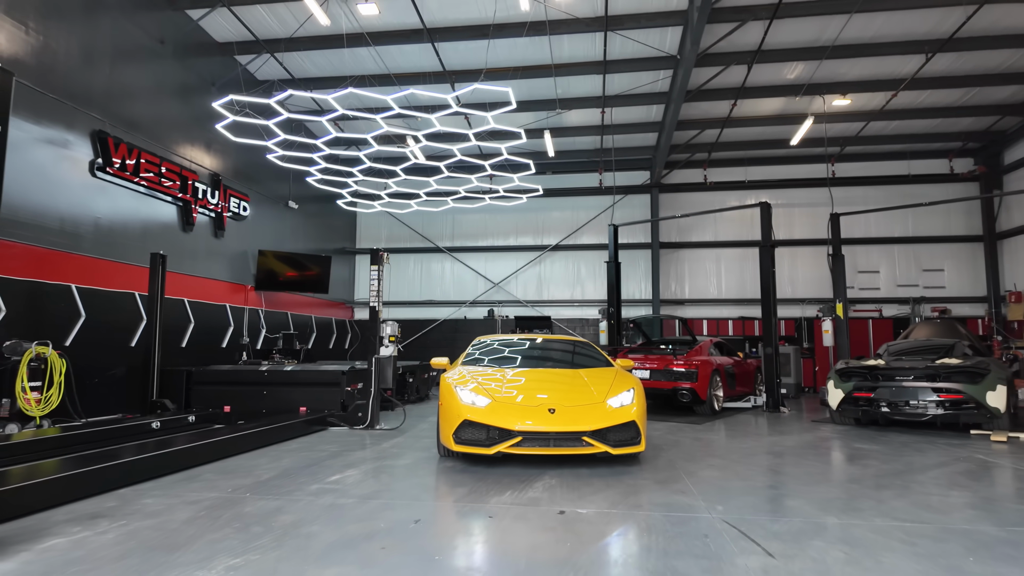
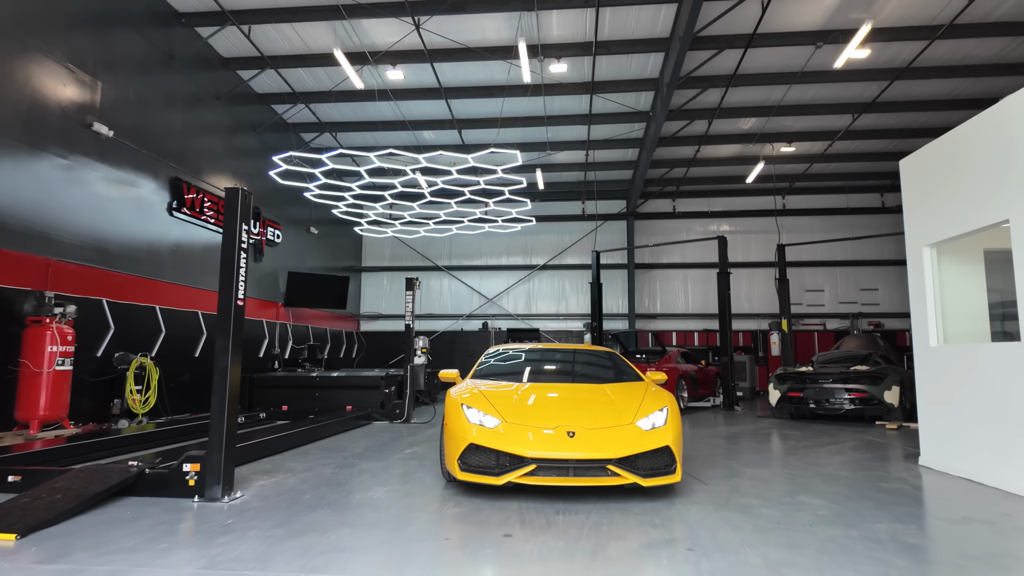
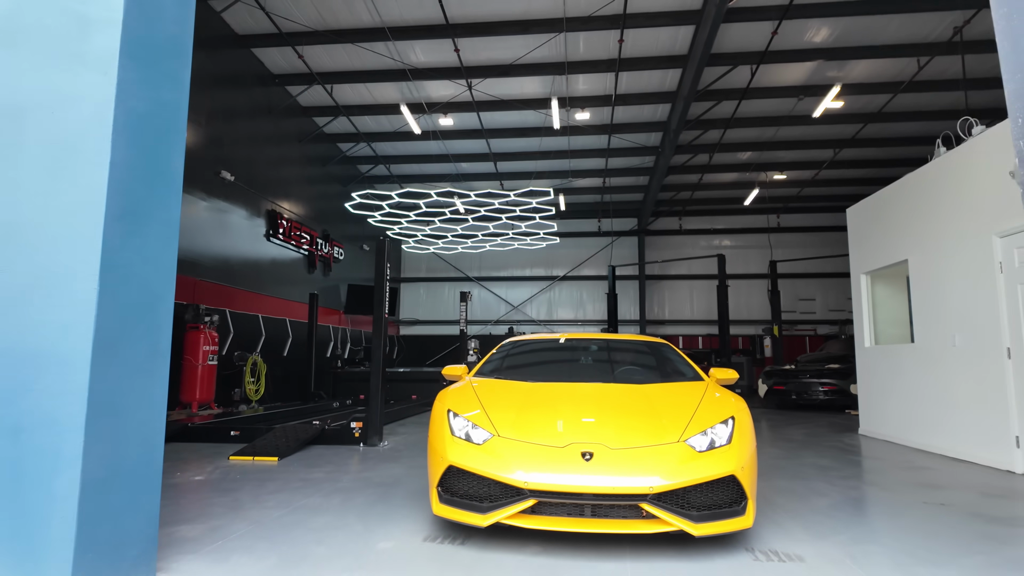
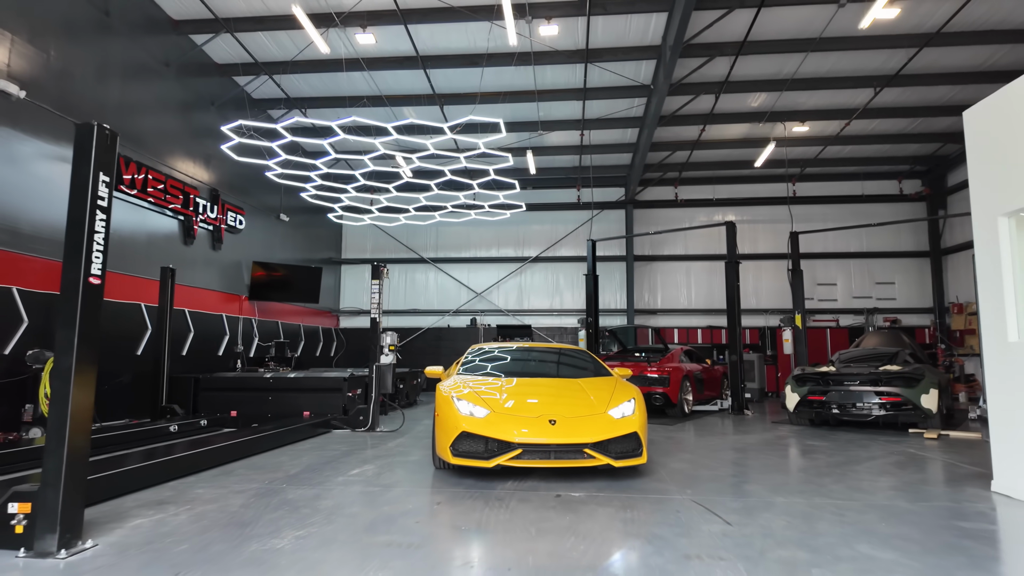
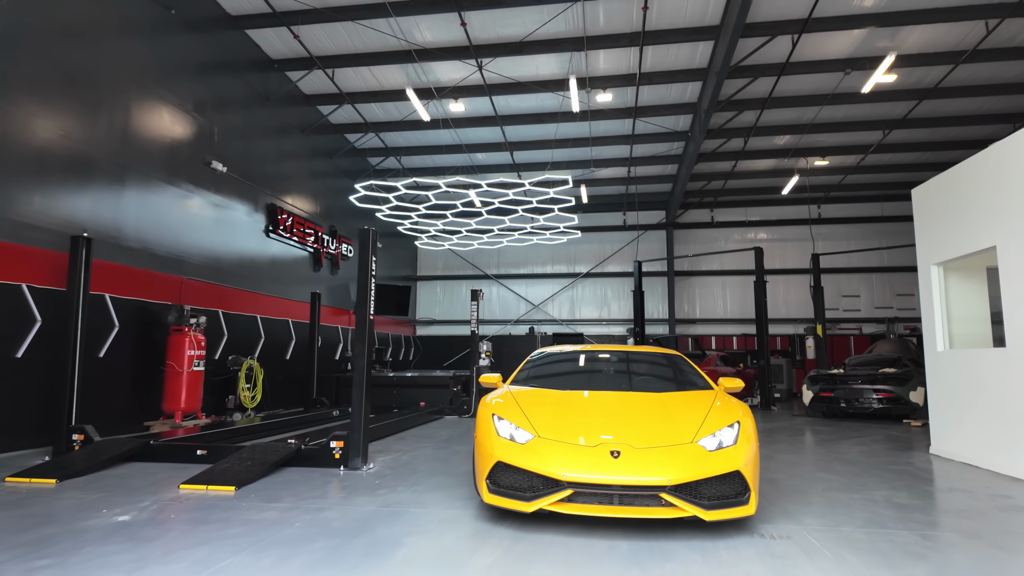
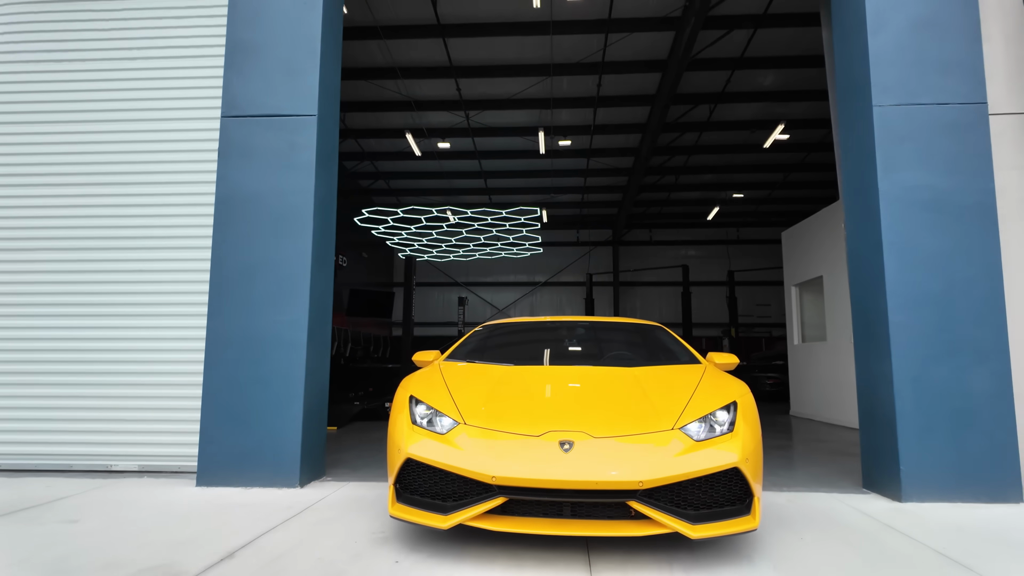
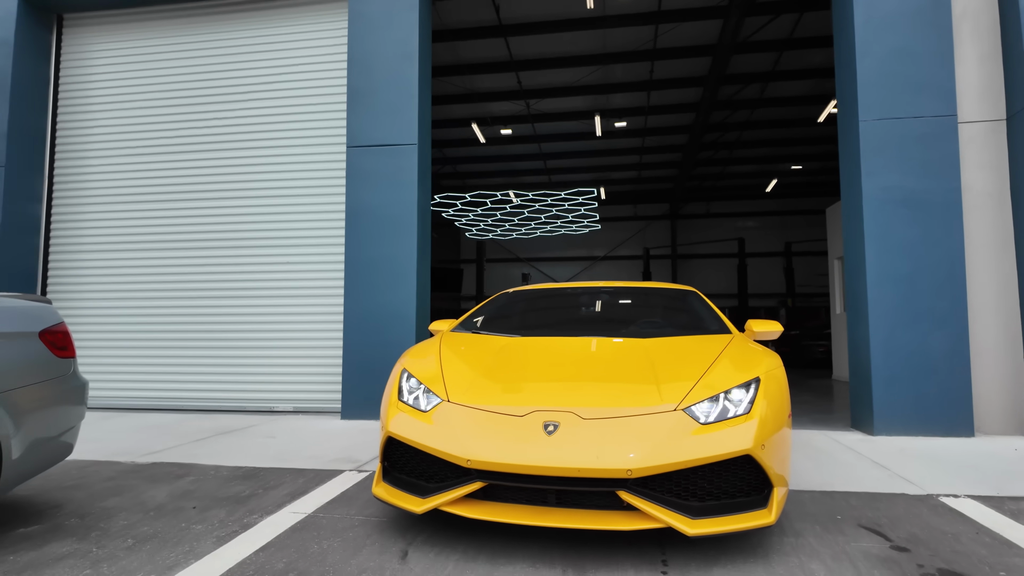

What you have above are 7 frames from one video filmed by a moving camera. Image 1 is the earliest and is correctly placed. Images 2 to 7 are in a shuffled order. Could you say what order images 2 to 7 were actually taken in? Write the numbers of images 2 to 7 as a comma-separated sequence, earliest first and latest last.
4, 2, 5, 3, 6, 7
